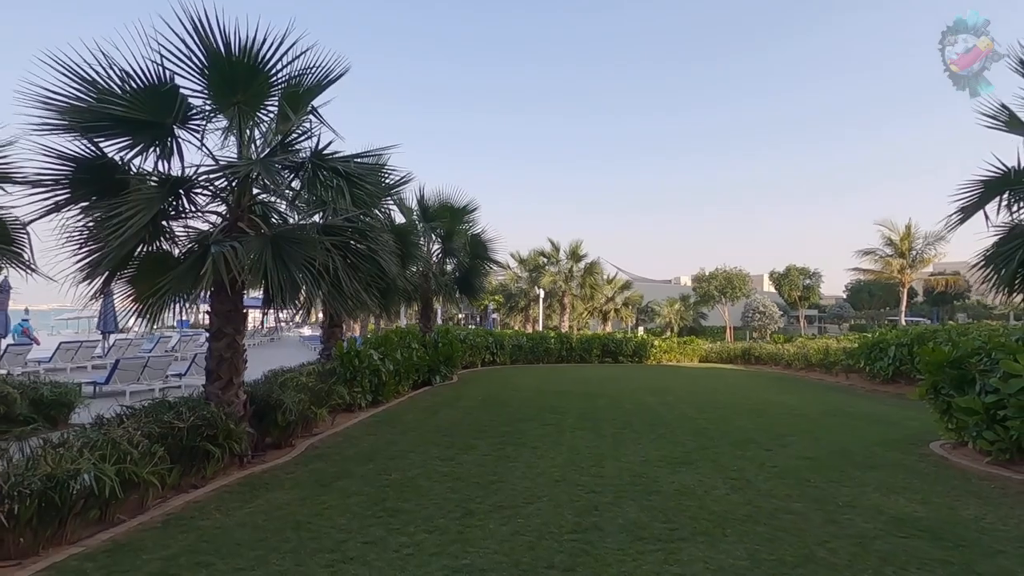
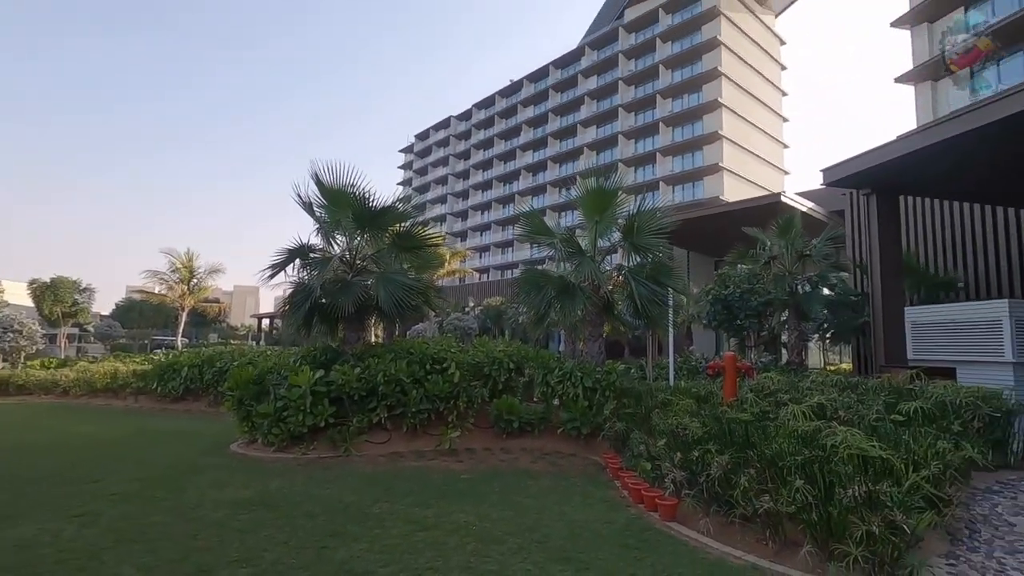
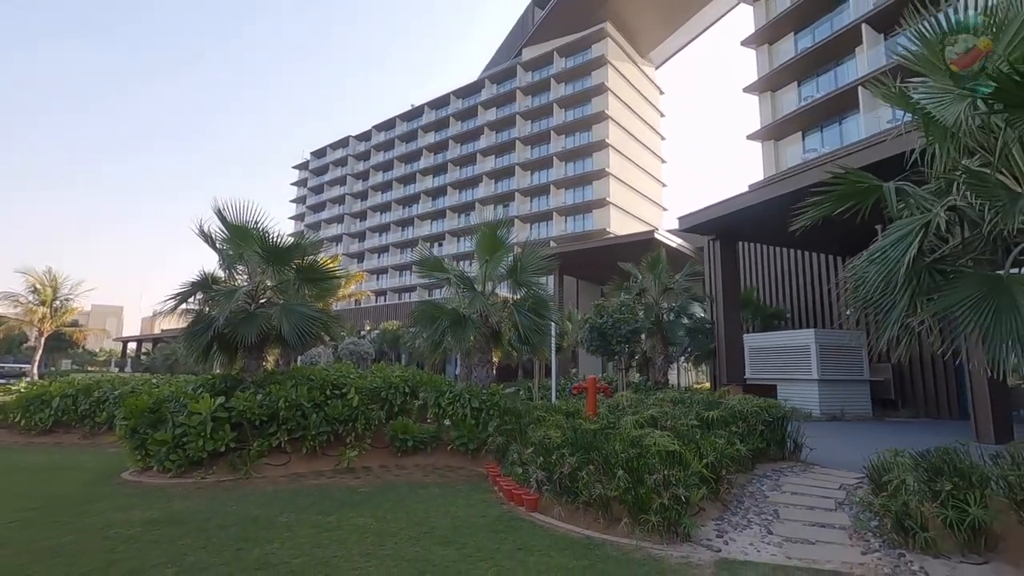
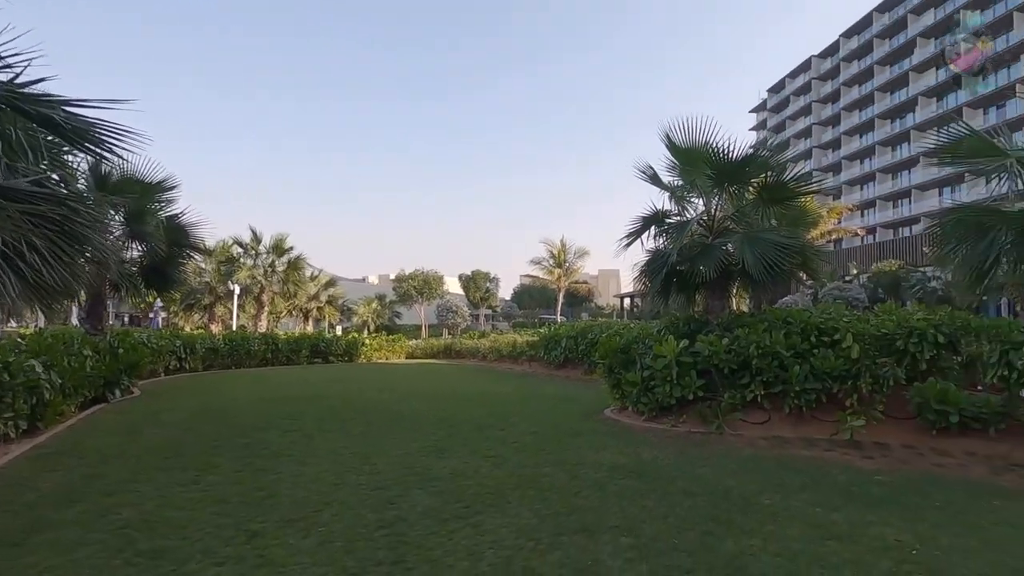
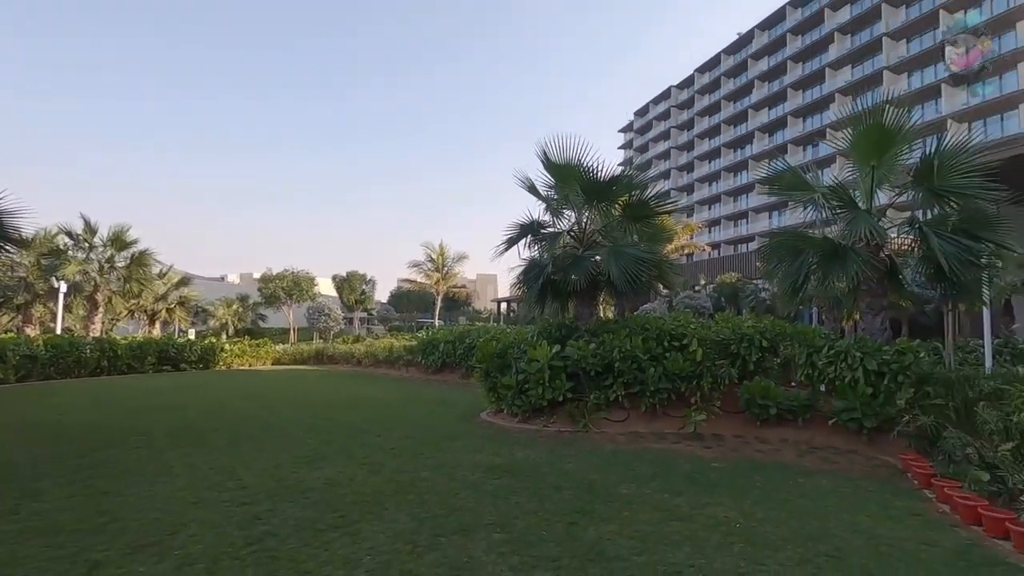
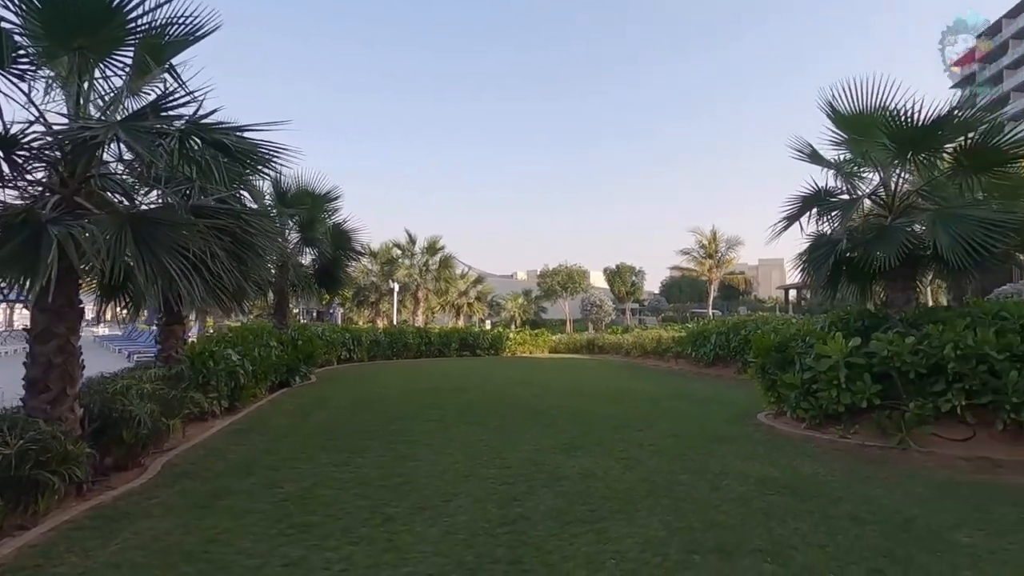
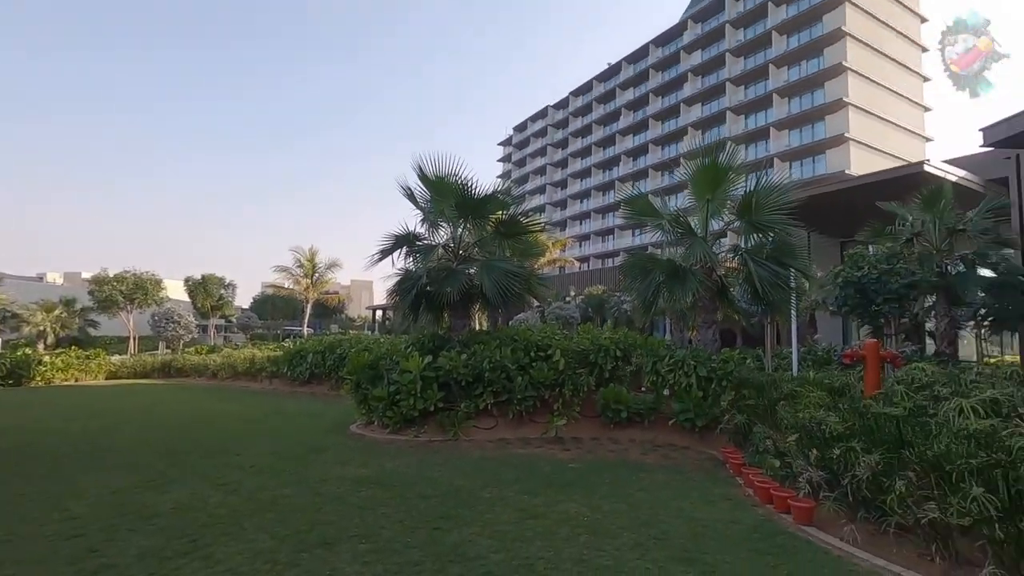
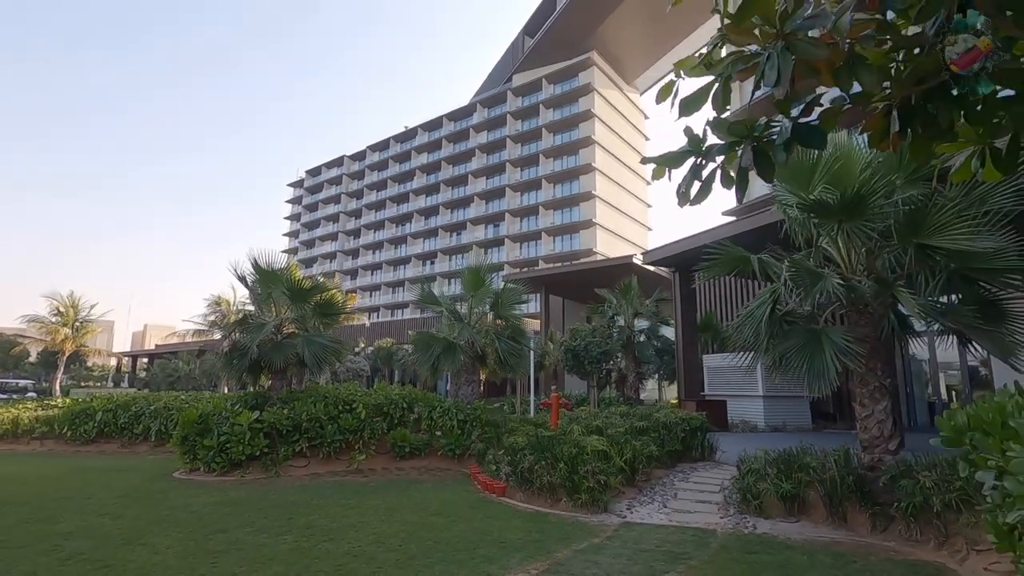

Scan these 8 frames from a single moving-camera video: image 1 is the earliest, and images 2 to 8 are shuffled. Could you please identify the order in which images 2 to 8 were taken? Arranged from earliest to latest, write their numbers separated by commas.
6, 4, 5, 7, 2, 3, 8
